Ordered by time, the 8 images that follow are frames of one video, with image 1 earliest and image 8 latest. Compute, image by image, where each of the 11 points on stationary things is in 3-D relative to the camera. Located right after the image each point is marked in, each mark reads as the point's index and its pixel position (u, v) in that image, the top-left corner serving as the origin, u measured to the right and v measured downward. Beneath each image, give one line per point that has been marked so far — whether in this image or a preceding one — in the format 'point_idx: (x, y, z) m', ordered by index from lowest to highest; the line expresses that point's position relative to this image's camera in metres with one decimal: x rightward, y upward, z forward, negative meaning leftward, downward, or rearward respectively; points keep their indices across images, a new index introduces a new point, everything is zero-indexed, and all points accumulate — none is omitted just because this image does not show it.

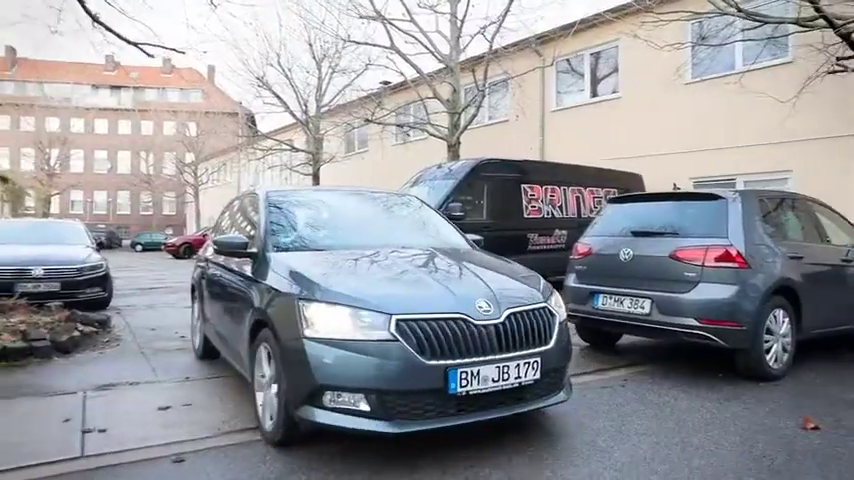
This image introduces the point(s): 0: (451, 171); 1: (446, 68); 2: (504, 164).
0: (+0.4, +1.3, +12.4) m
1: (+0.5, +4.6, +17.7) m
2: (+1.5, +1.4, +12.5) m
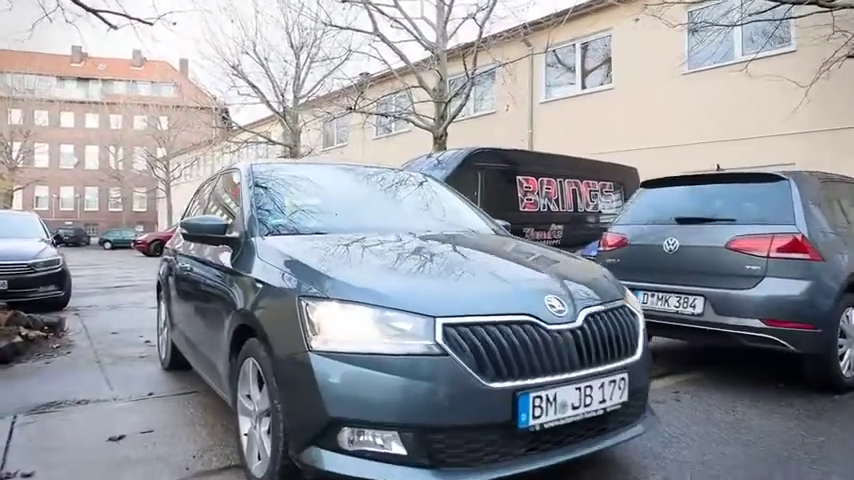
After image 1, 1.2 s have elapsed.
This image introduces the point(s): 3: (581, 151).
0: (+0.2, +1.4, +11.6) m
1: (+0.1, +4.7, +16.9) m
2: (+1.3, +1.5, +11.7) m
3: (+3.8, +2.2, +16.7) m
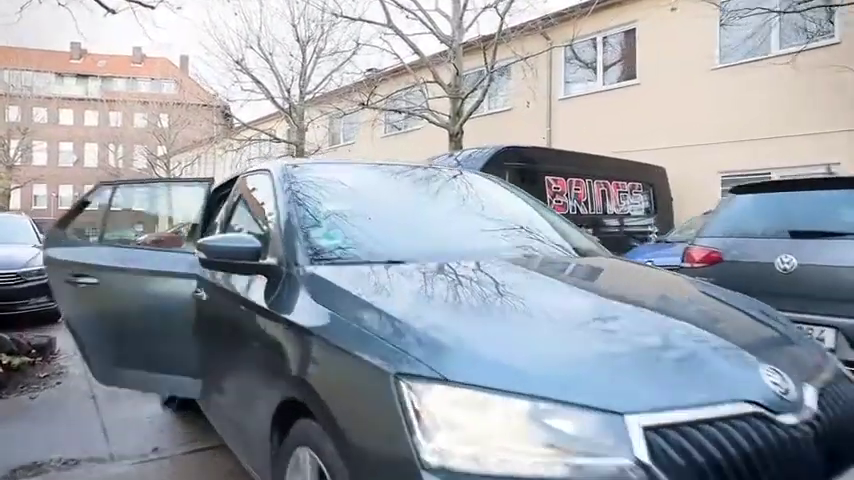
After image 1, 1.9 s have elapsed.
0: (+0.6, +1.3, +10.8) m
1: (+0.5, +4.7, +16.0) m
2: (+1.7, +1.5, +10.9) m
3: (+4.2, +2.2, +15.9) m
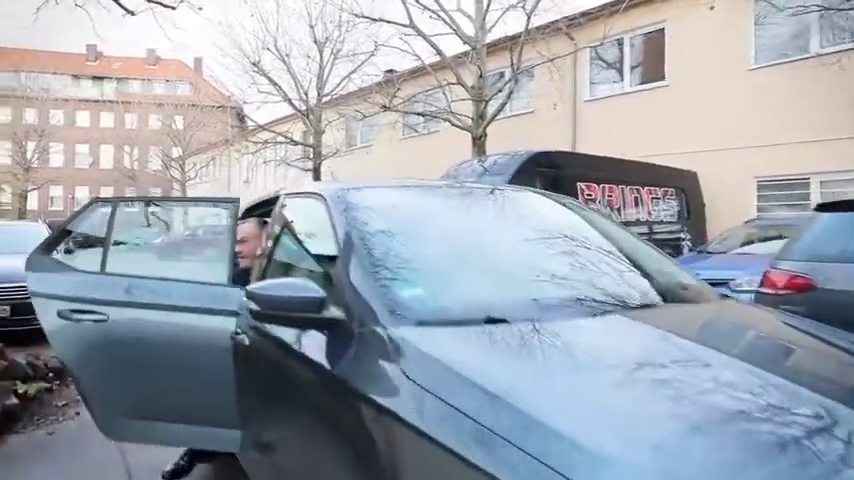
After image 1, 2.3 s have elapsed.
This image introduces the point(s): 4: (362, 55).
0: (+1.0, +1.1, +10.4) m
1: (+1.0, +4.5, +15.6) m
2: (+2.1, +1.3, +10.5) m
3: (+4.7, +2.0, +15.4) m
4: (-2.0, +5.4, +19.1) m
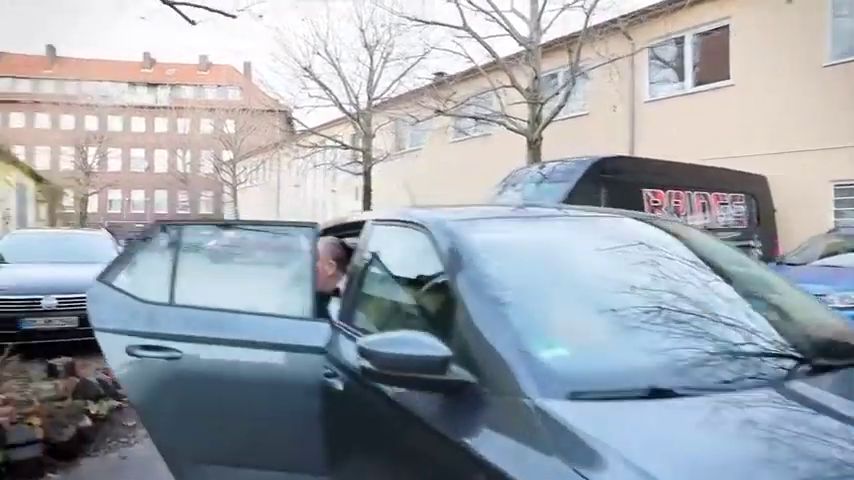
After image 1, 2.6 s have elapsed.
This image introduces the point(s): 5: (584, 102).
0: (+1.9, +1.0, +10.0) m
1: (+2.3, +4.4, +15.3) m
2: (+3.0, +1.2, +10.1) m
3: (+6.0, +1.9, +14.8) m
4: (-0.4, +5.3, +19.0) m
5: (+4.1, +3.6, +17.2) m
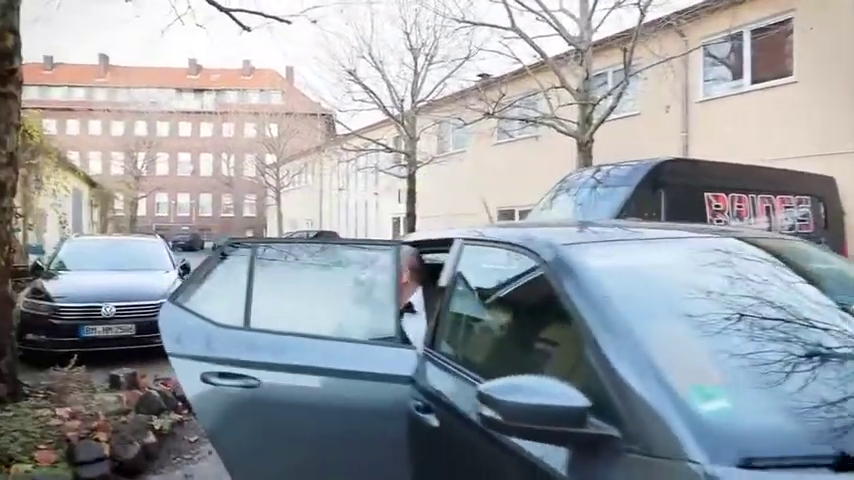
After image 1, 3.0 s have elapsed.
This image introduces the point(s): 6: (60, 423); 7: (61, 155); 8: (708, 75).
0: (+2.7, +0.9, +9.7) m
1: (+3.4, +4.3, +14.9) m
2: (+3.8, +1.1, +9.7) m
3: (+7.0, +1.8, +14.2) m
4: (+0.9, +5.2, +18.8) m
5: (+5.3, +3.5, +16.7) m
6: (-2.5, -1.2, +4.4) m
7: (-10.4, +2.4, +18.5) m
8: (+6.6, +3.9, +15.2) m
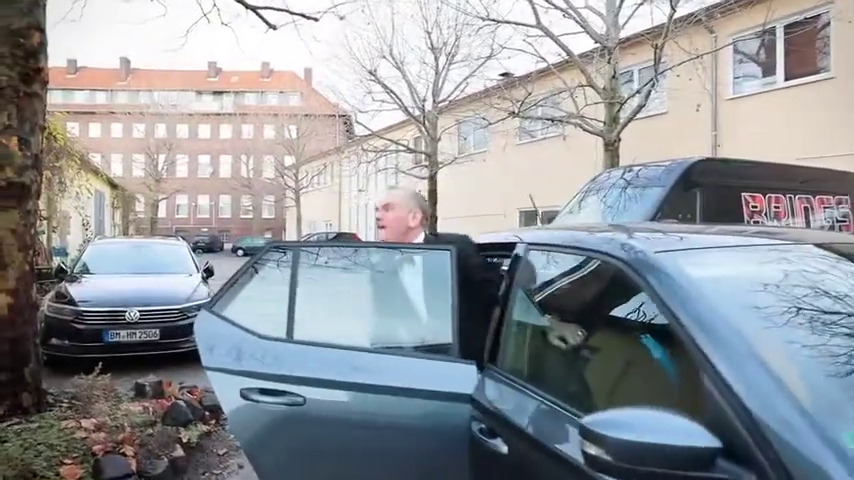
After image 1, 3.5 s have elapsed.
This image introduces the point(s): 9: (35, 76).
0: (+3.1, +0.9, +9.4) m
1: (+3.9, +4.3, +14.6) m
2: (+4.2, +1.1, +9.4) m
3: (+7.5, +1.8, +13.8) m
4: (+1.5, +5.1, +18.6) m
5: (+5.9, +3.5, +16.4) m
6: (-2.2, -1.3, +4.2) m
7: (-9.8, +2.4, +18.6) m
8: (+7.1, +3.8, +14.8) m
9: (-2.9, +1.2, +4.9) m
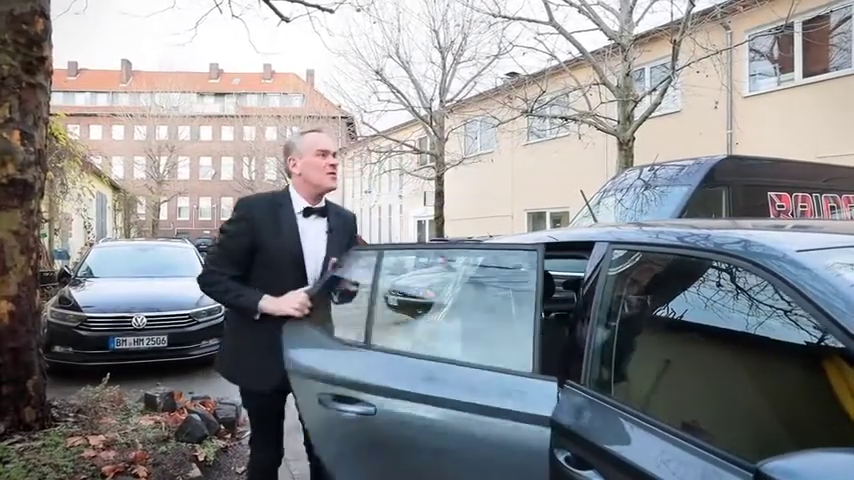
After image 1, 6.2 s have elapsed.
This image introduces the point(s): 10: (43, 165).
0: (+3.3, +0.9, +9.1) m
1: (+4.2, +4.2, +14.3) m
2: (+4.4, +1.1, +9.0) m
3: (+7.8, +1.8, +13.5) m
4: (+1.7, +5.1, +18.2) m
5: (+6.1, +3.5, +16.0) m
6: (-2.0, -1.3, +3.9) m
7: (-9.5, +2.3, +18.3) m
8: (+7.3, +3.8, +14.5) m
9: (-2.7, +1.2, +4.5) m
10: (-2.7, +0.5, +4.7) m
